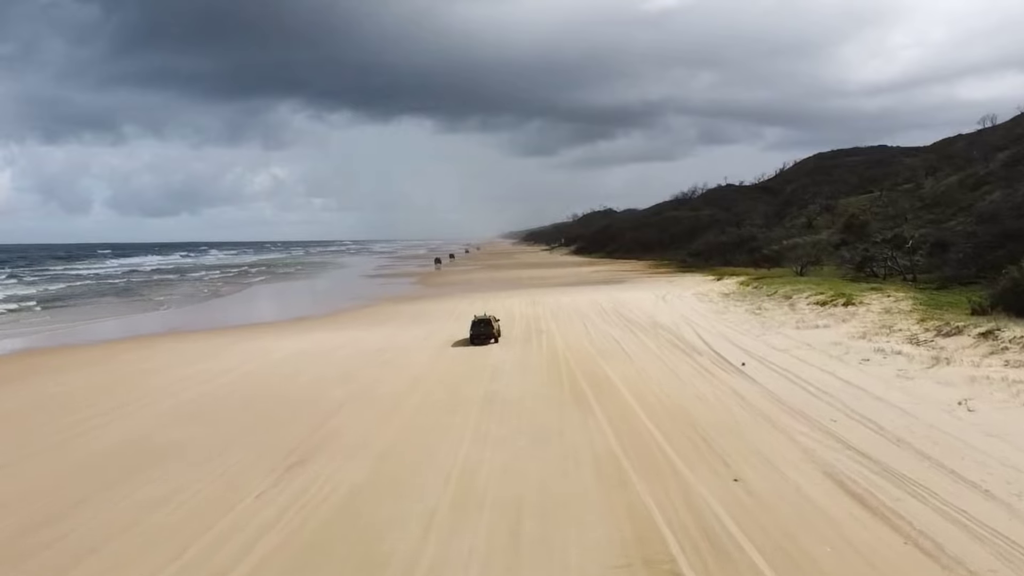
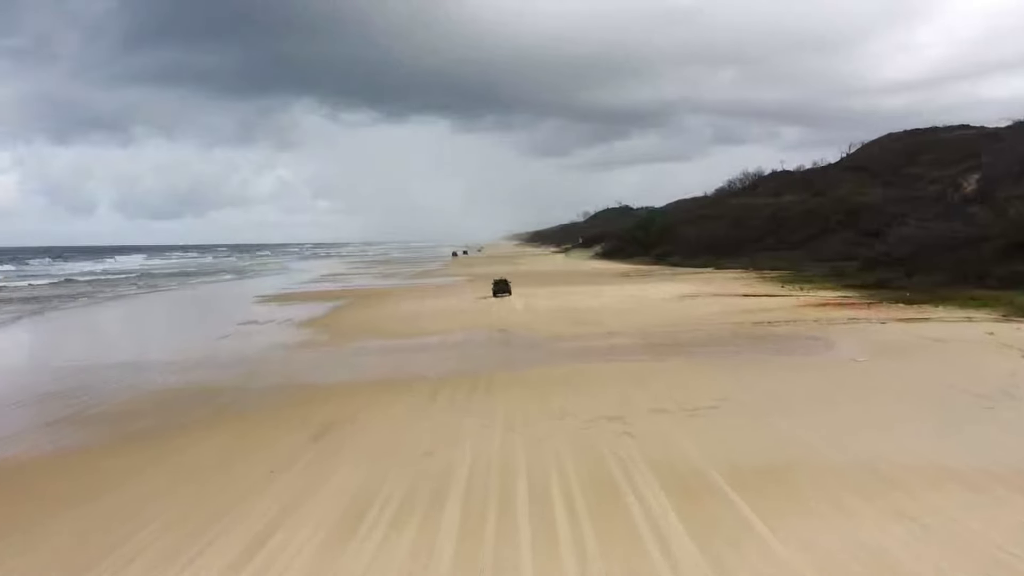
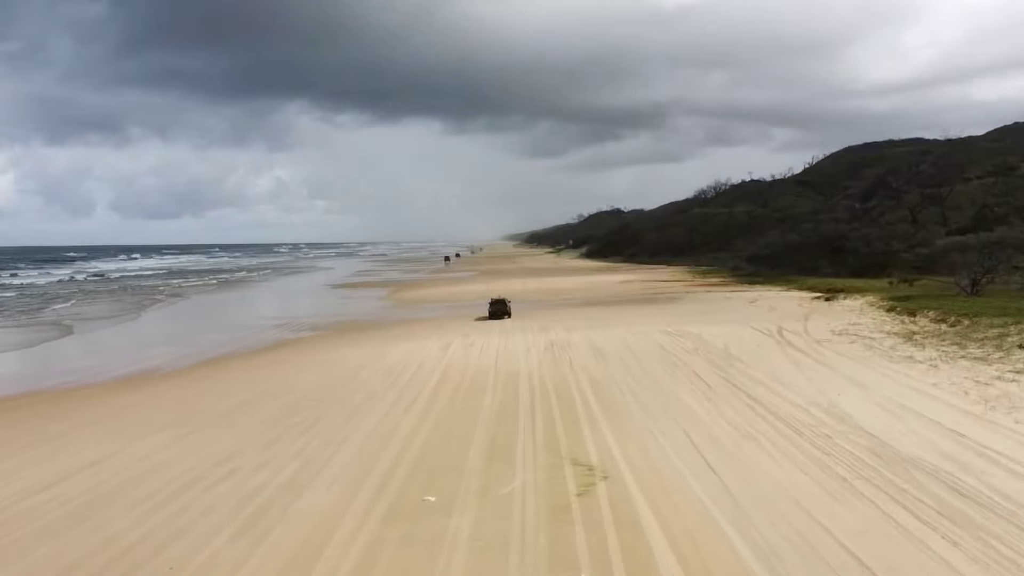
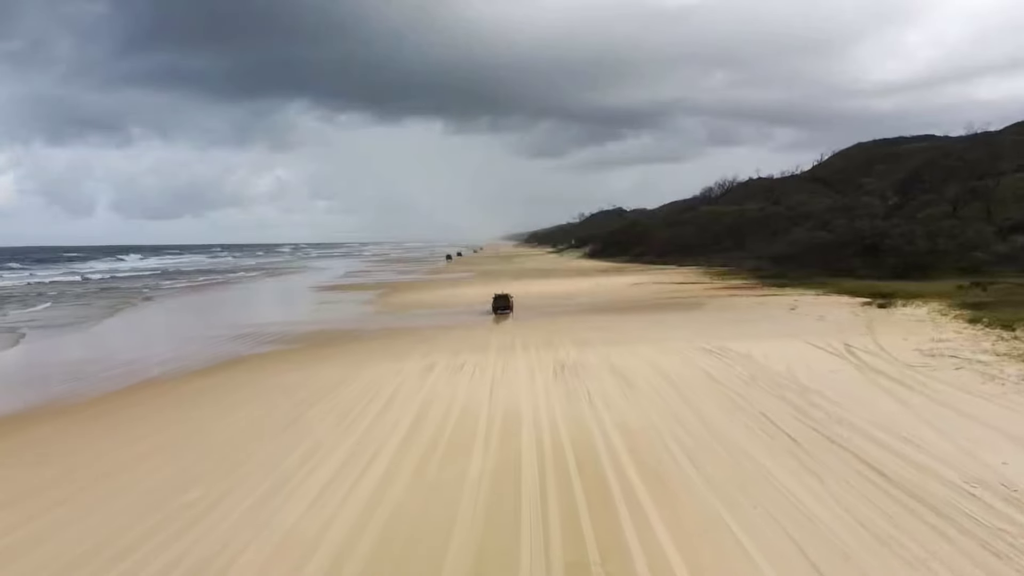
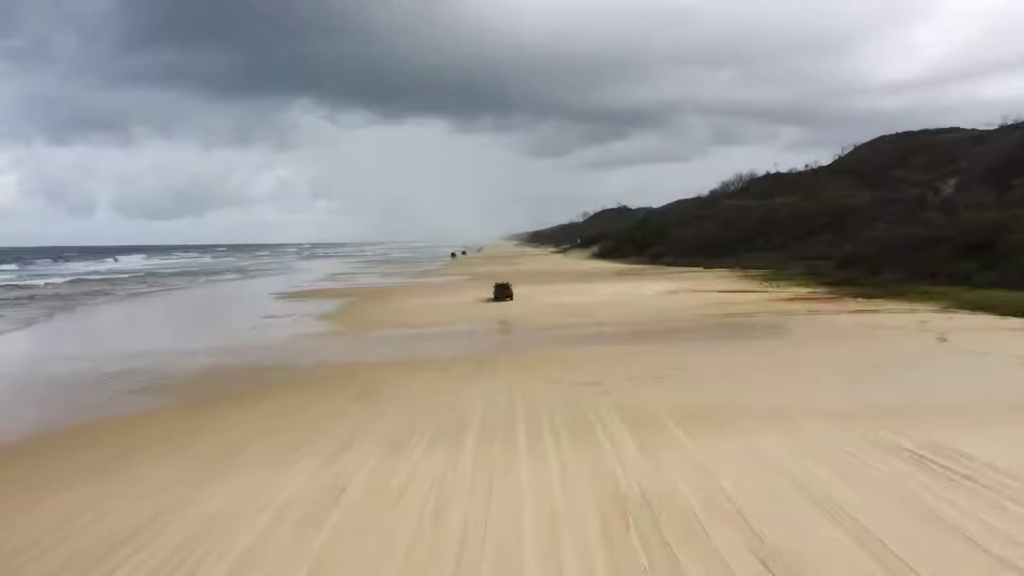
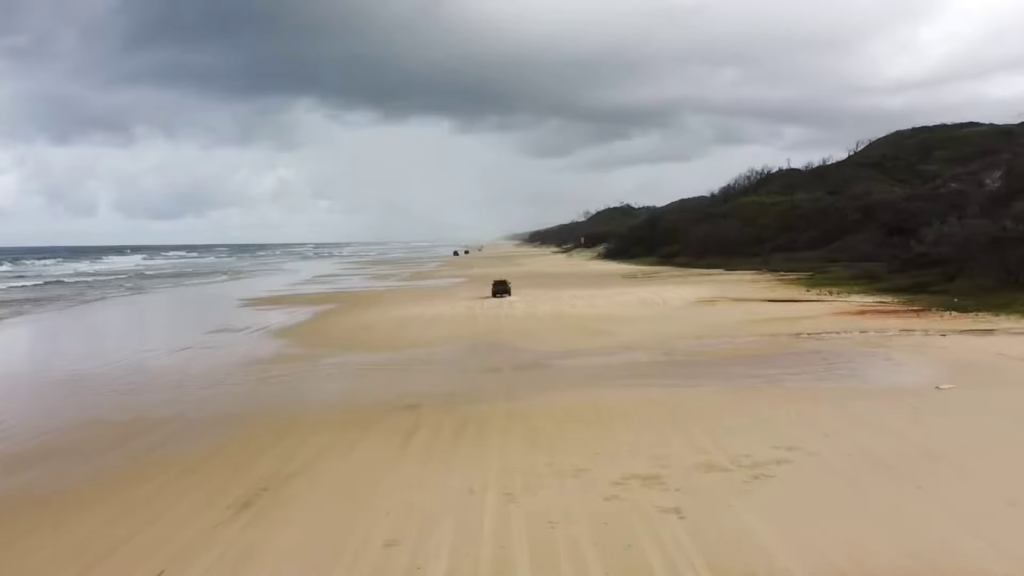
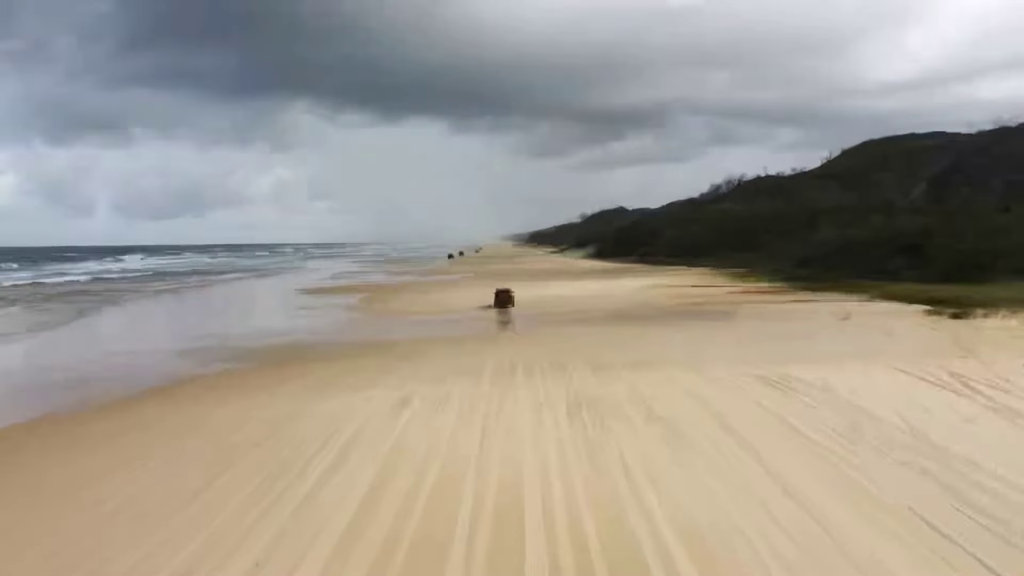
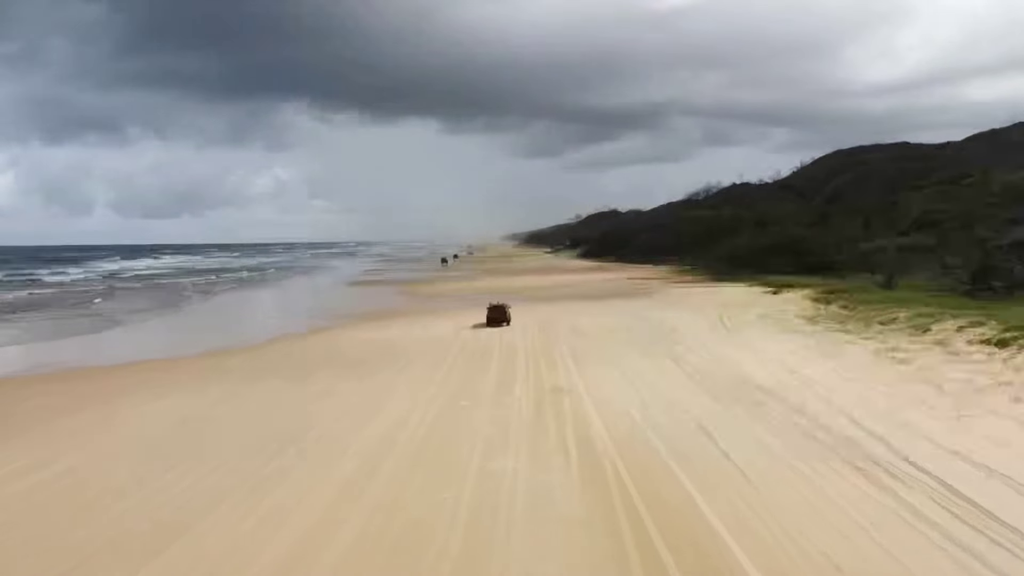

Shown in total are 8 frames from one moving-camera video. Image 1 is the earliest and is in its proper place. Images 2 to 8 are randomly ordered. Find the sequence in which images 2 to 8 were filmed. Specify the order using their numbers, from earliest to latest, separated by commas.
8, 3, 4, 7, 5, 2, 6
